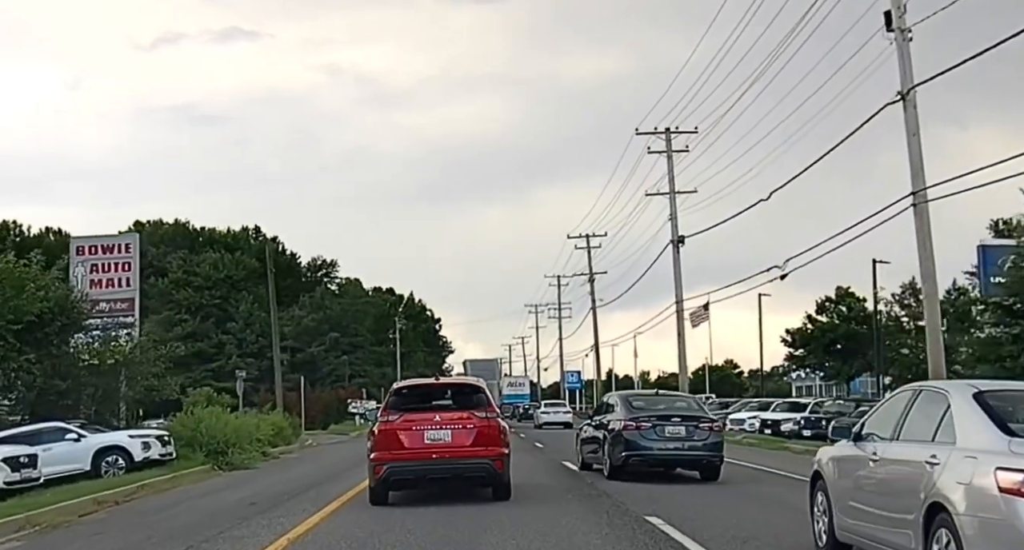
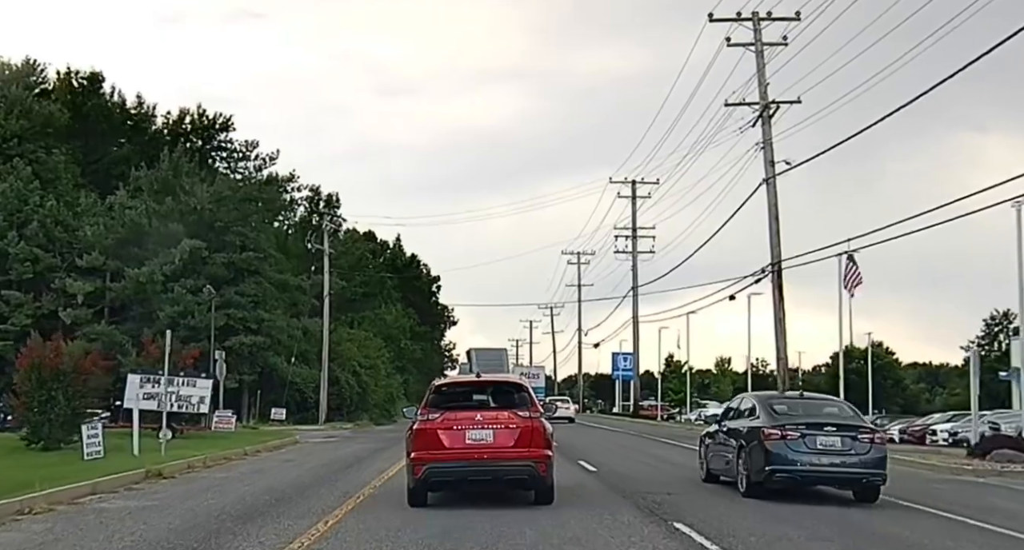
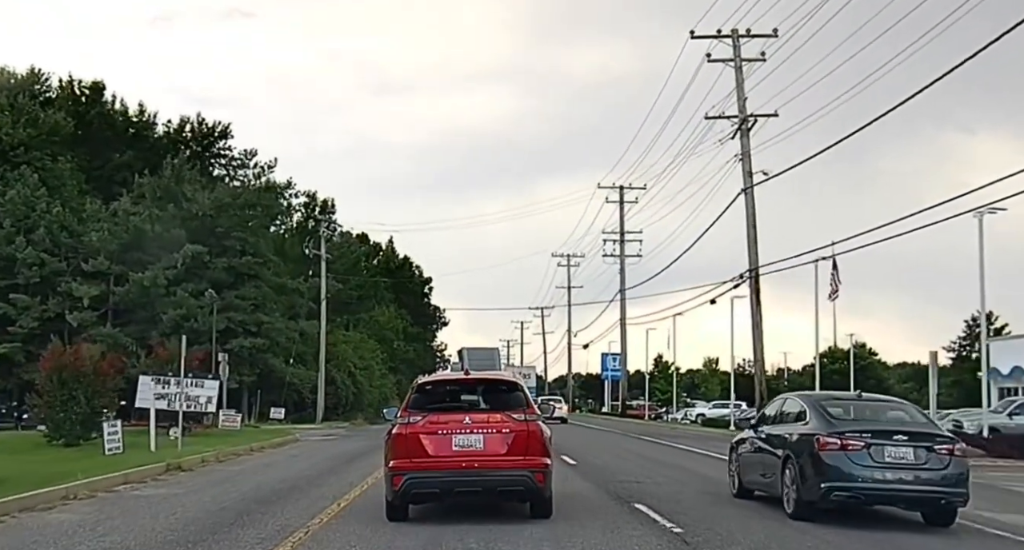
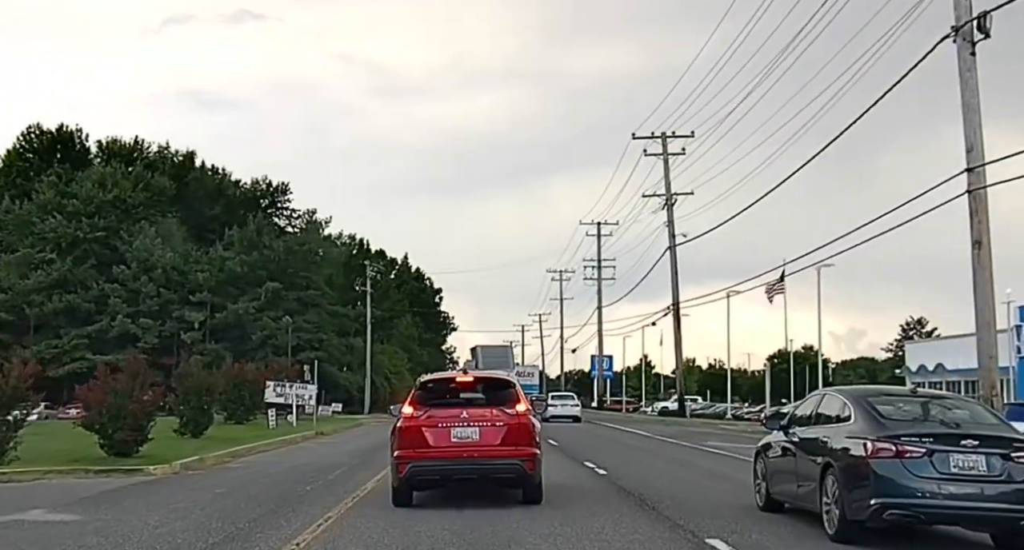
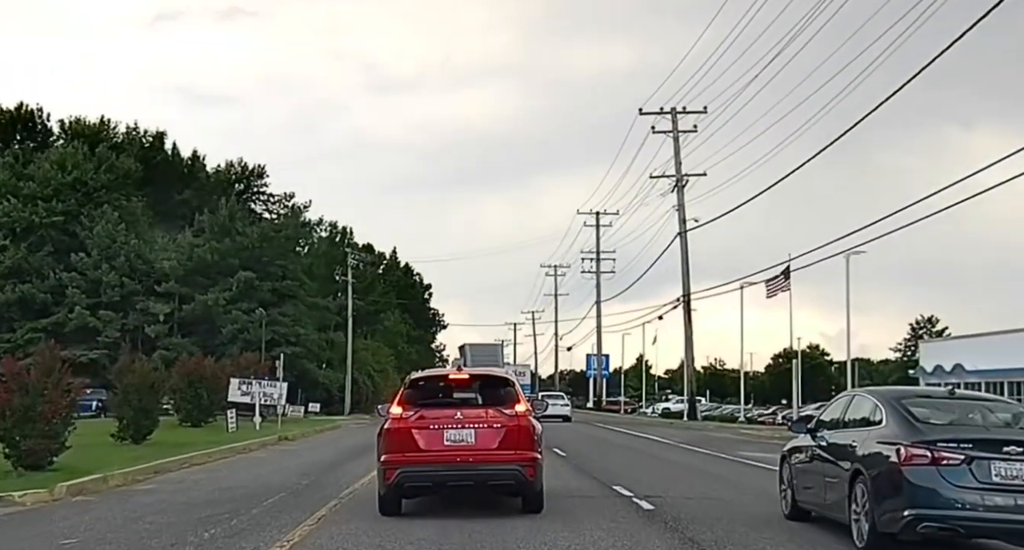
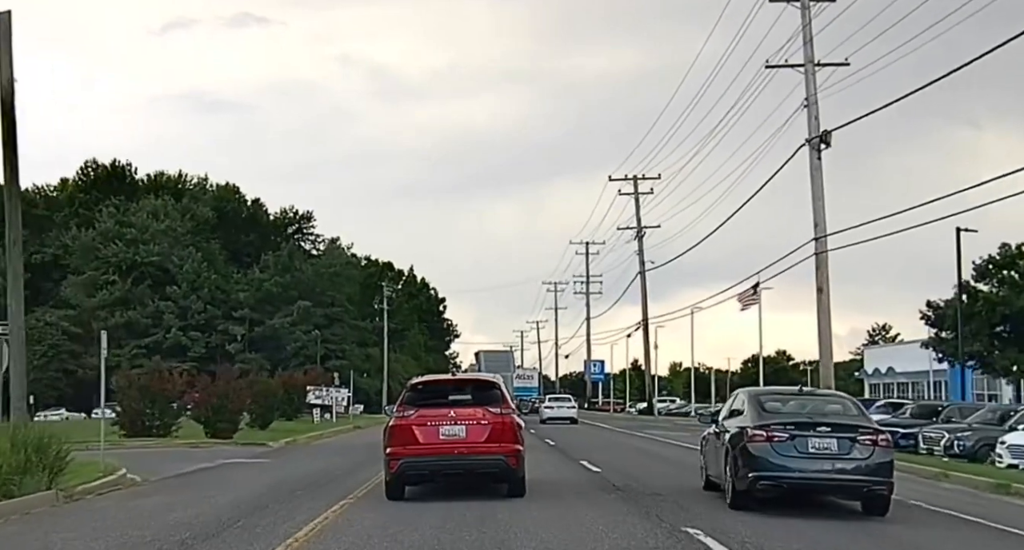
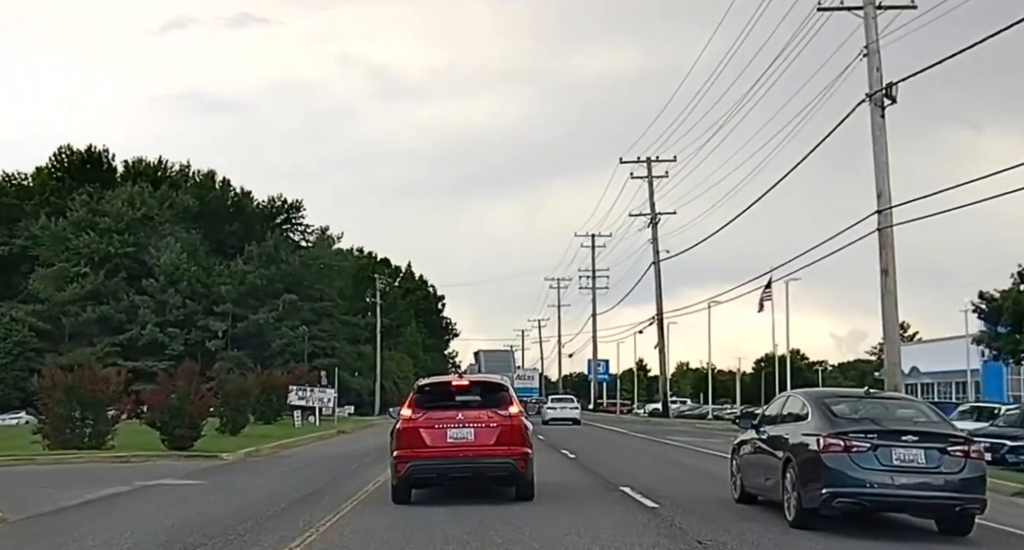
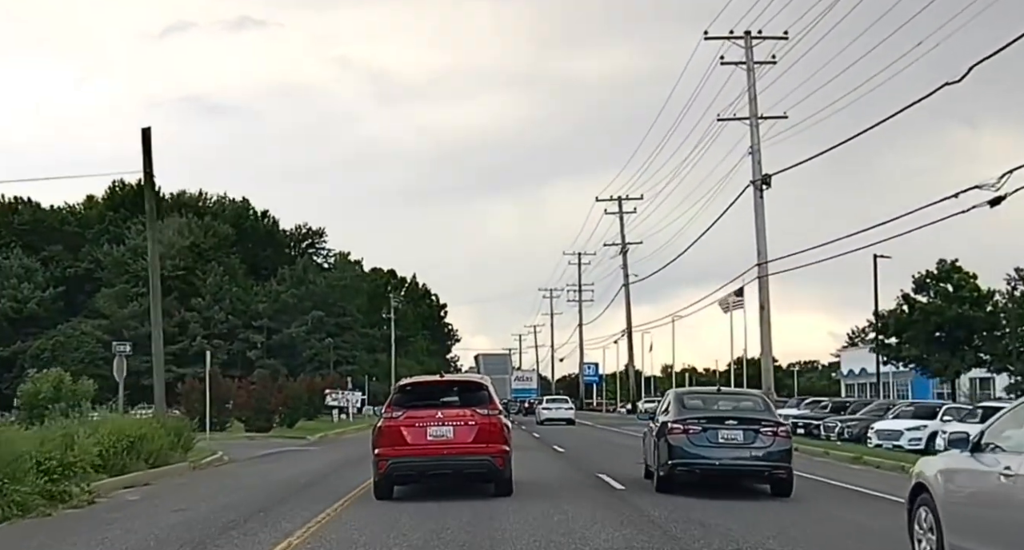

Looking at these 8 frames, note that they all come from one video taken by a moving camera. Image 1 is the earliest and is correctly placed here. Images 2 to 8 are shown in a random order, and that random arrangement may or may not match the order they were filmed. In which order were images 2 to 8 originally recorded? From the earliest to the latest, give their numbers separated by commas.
8, 6, 7, 4, 5, 3, 2
